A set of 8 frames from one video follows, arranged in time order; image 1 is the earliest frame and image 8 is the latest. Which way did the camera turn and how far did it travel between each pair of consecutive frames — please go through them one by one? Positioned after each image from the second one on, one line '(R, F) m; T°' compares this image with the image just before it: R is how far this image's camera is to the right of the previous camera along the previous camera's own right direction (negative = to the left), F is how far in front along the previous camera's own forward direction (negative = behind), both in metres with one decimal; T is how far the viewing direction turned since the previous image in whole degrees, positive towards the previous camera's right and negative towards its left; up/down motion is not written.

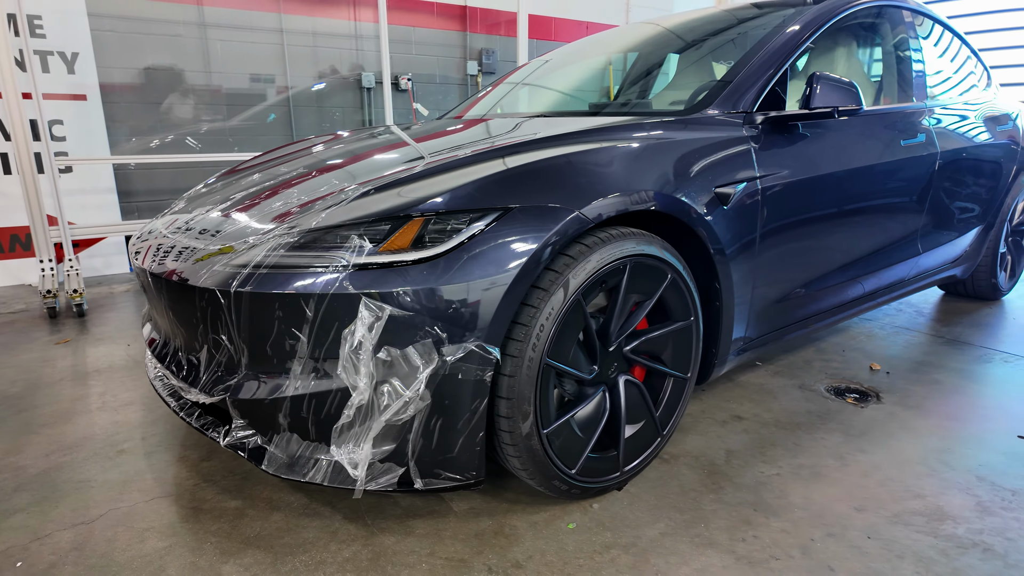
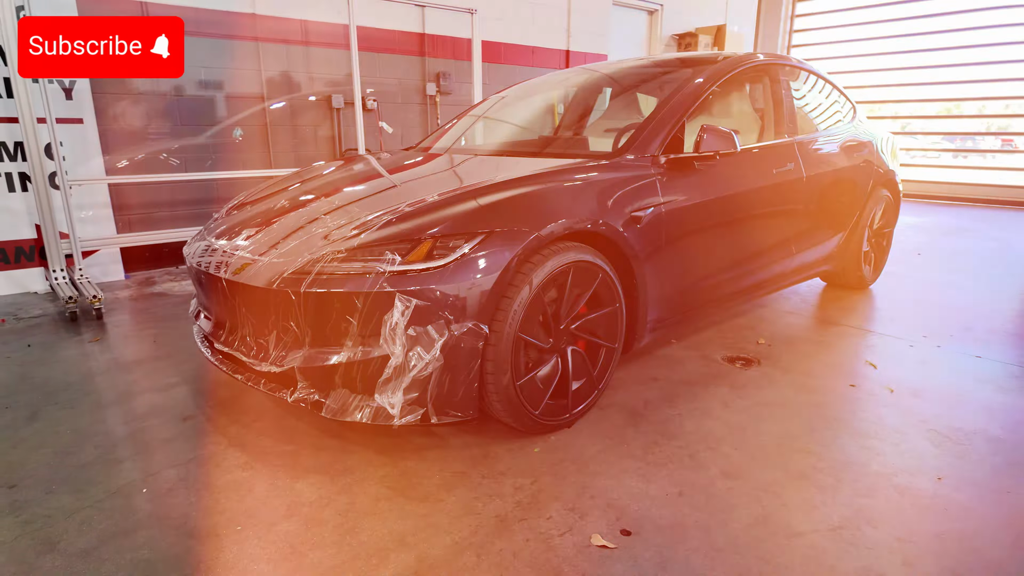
(-0.1, -0.5) m; +5°
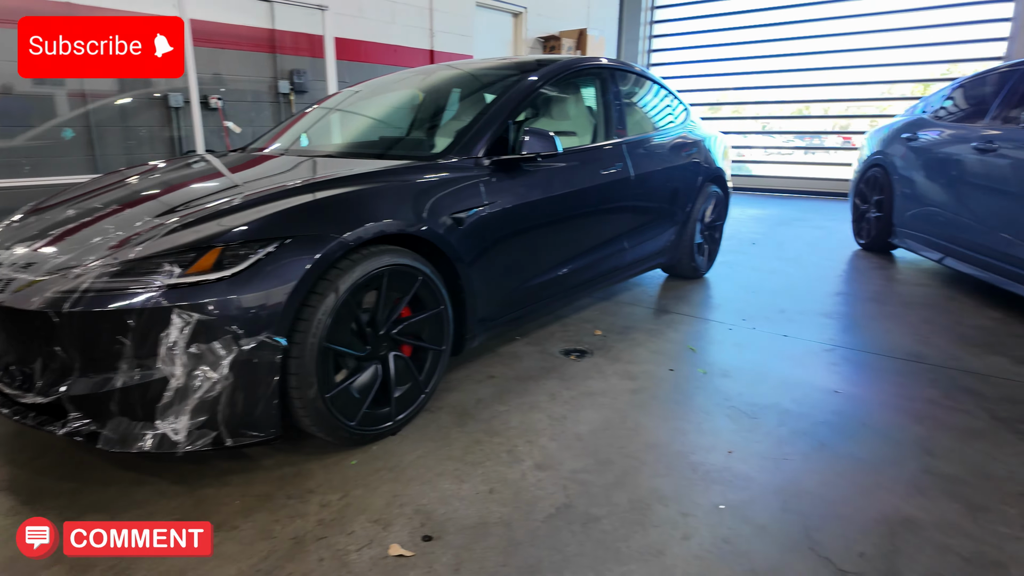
(+0.3, 0.0) m; +10°
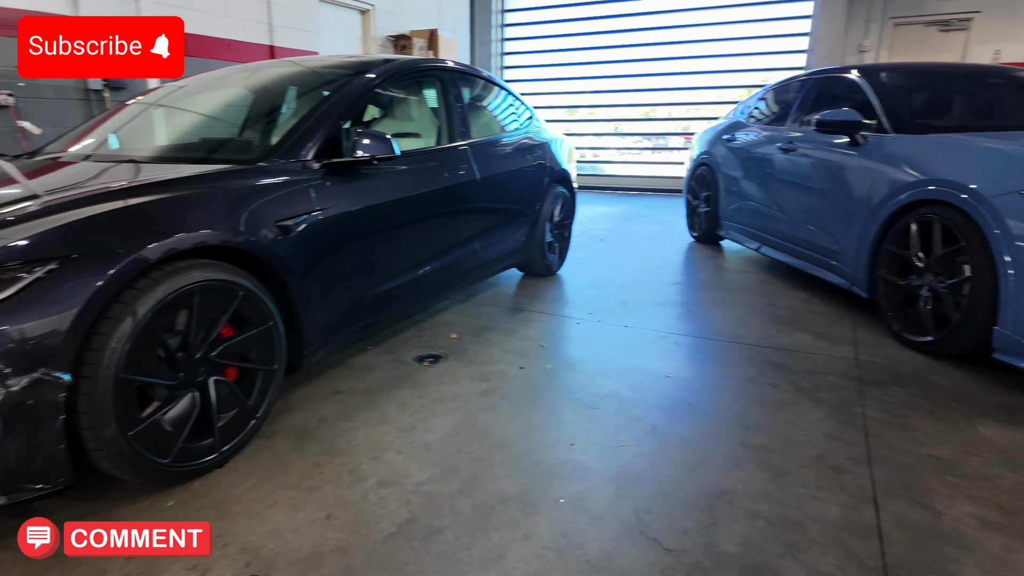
(+0.1, 0.0) m; +12°
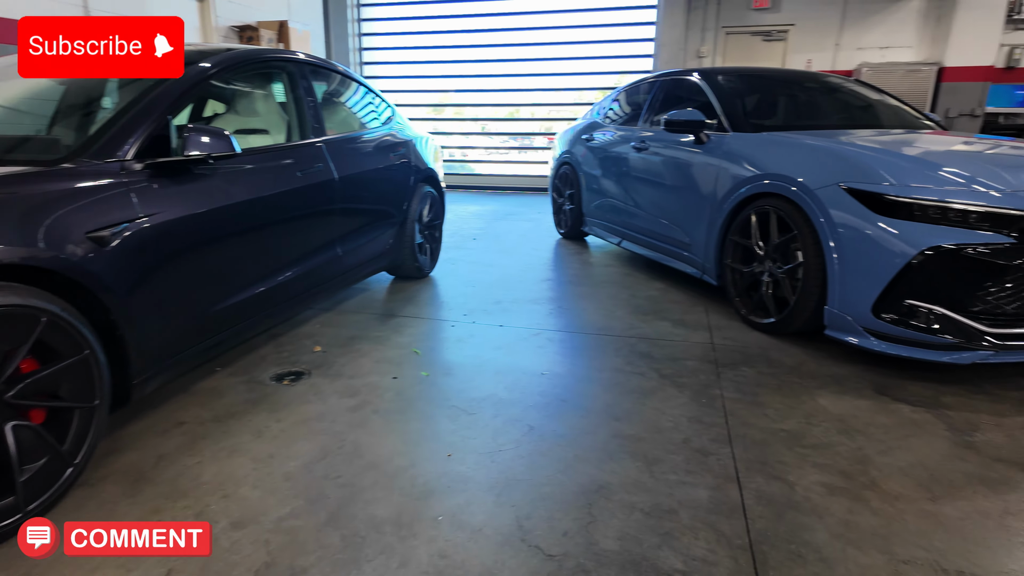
(0.0, +0.1) m; +12°
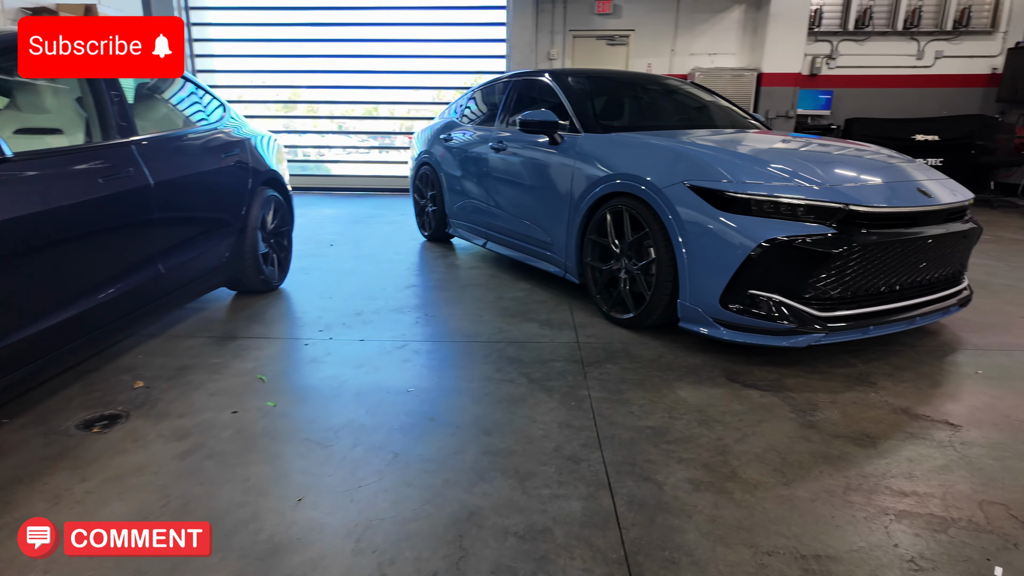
(0.0, +0.1) m; +12°
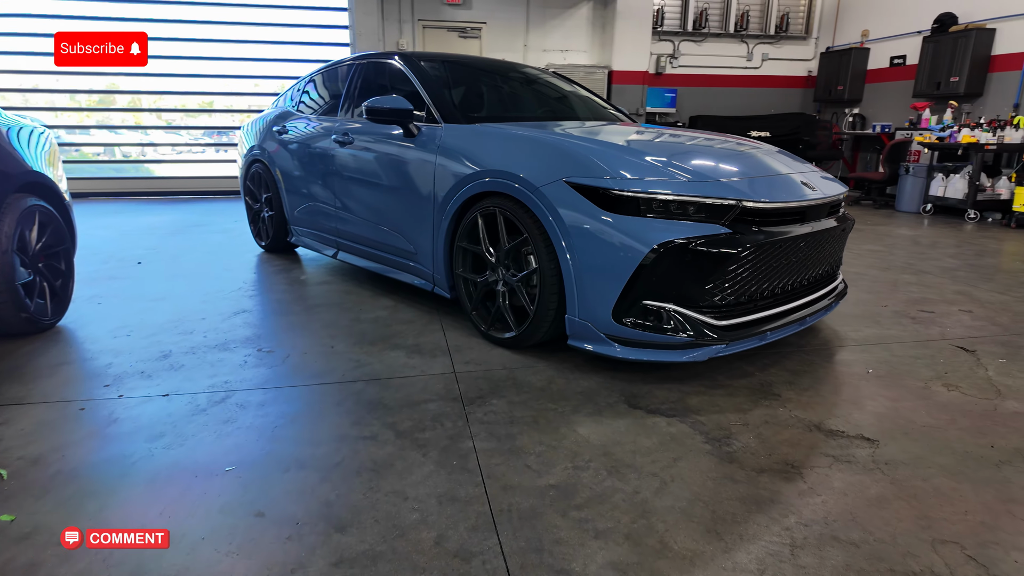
(0.0, +0.4) m; +13°
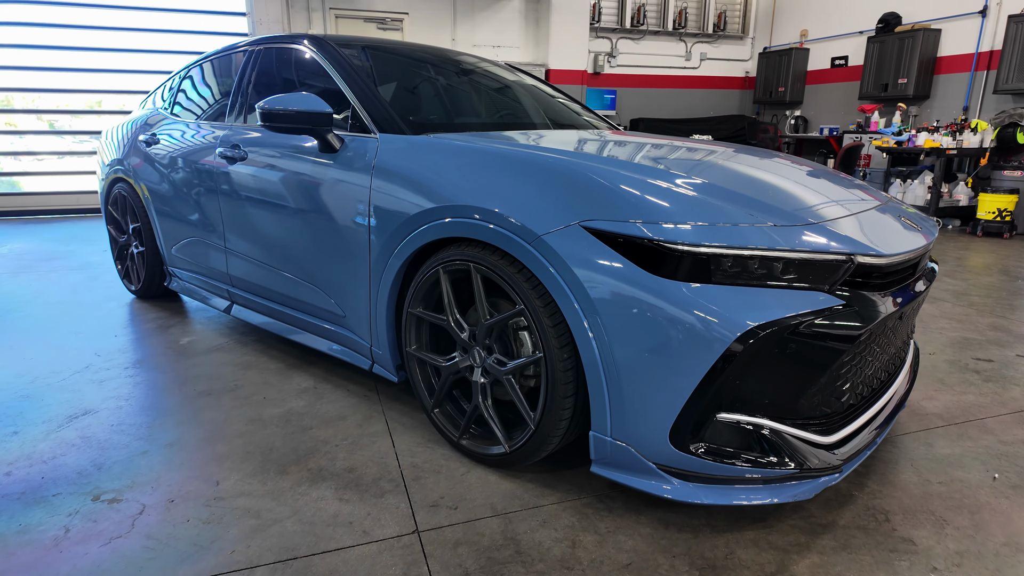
(-0.1, +0.8) m; +7°
